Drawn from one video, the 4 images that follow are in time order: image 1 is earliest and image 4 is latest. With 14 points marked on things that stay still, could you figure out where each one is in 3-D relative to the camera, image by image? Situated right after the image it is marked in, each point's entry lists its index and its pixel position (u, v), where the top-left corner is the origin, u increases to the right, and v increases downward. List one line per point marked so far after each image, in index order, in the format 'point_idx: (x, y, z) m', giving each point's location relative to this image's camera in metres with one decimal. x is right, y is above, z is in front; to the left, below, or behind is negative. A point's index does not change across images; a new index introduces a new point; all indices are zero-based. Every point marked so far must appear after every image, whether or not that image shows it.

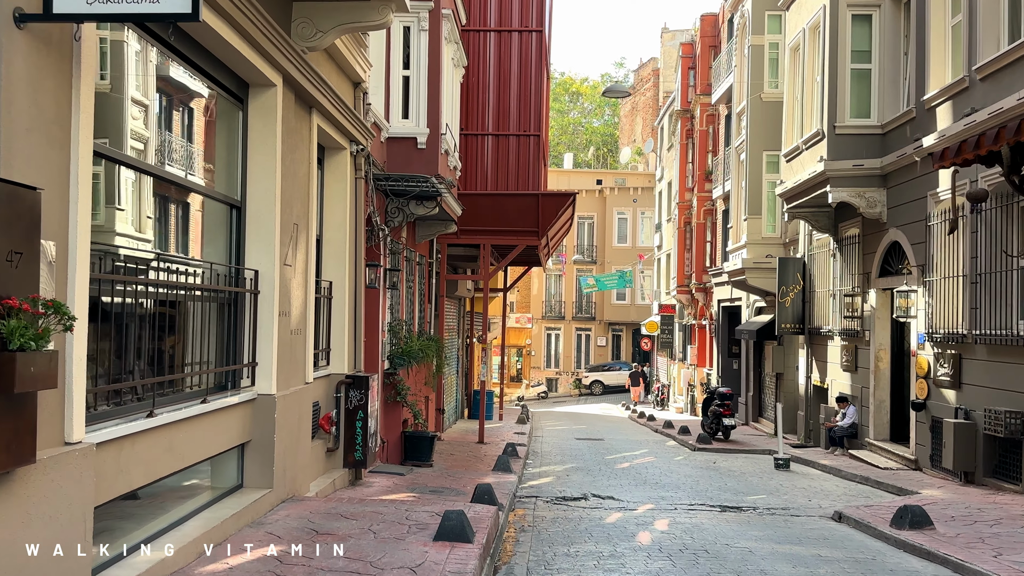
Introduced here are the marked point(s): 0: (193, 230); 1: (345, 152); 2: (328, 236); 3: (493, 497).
0: (-2.7, +0.5, +7.0) m
1: (-2.2, +1.8, +10.4) m
2: (-2.4, +0.7, +10.3) m
3: (-0.2, -2.4, +9.1) m
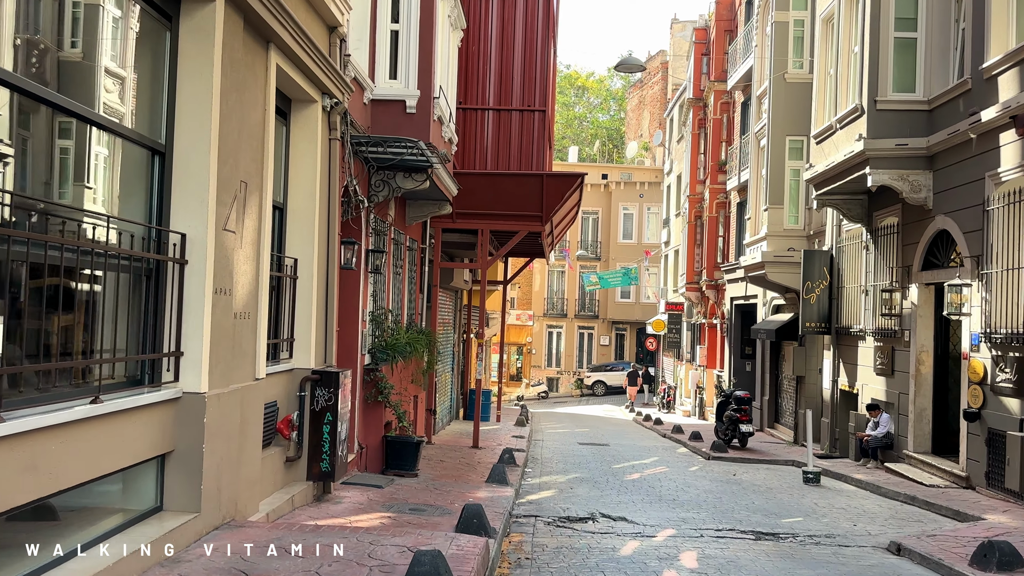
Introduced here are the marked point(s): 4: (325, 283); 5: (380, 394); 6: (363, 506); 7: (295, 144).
0: (-2.7, +0.7, +5.4) m
1: (-2.1, +2.0, +8.8) m
2: (-2.4, +0.9, +8.7) m
3: (-0.3, -2.2, +7.5) m
4: (-2.1, +0.1, +9.2) m
5: (-1.9, -1.5, +11.4) m
6: (-1.6, -2.4, +8.7) m
7: (-2.4, +1.6, +8.7) m
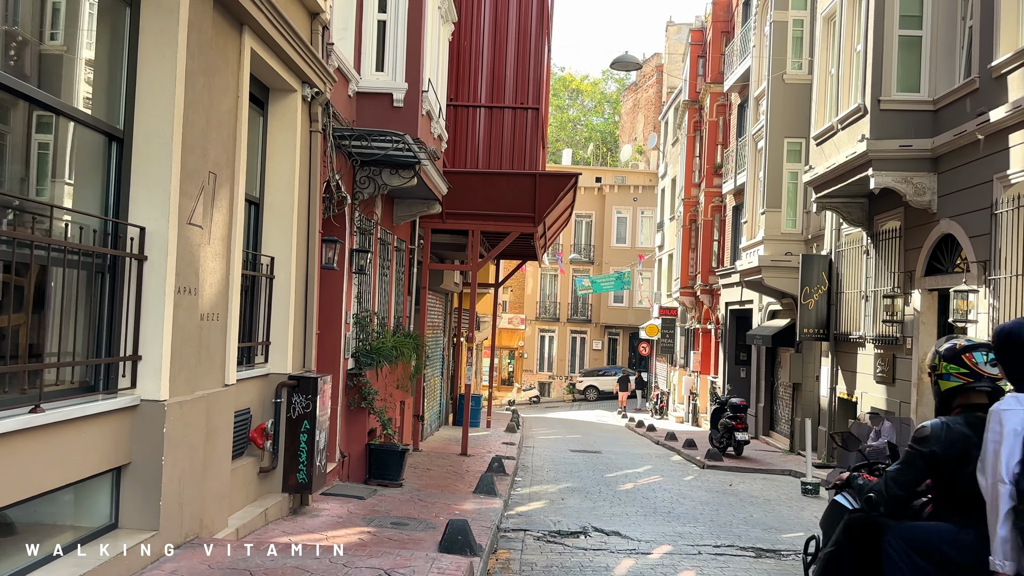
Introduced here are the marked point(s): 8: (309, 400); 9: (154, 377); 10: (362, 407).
0: (-2.8, +0.8, +4.9) m
1: (-2.2, +2.0, +8.3) m
2: (-2.5, +0.9, +8.2) m
3: (-0.4, -2.2, +7.0) m
4: (-2.2, 0.0, +8.7) m
5: (-2.0, -1.5, +10.9) m
6: (-1.7, -2.4, +8.2) m
7: (-2.5, +1.6, +8.2) m
8: (-2.1, -1.1, +8.1) m
9: (-2.5, -0.6, +5.6) m
10: (-2.1, -1.6, +11.0) m
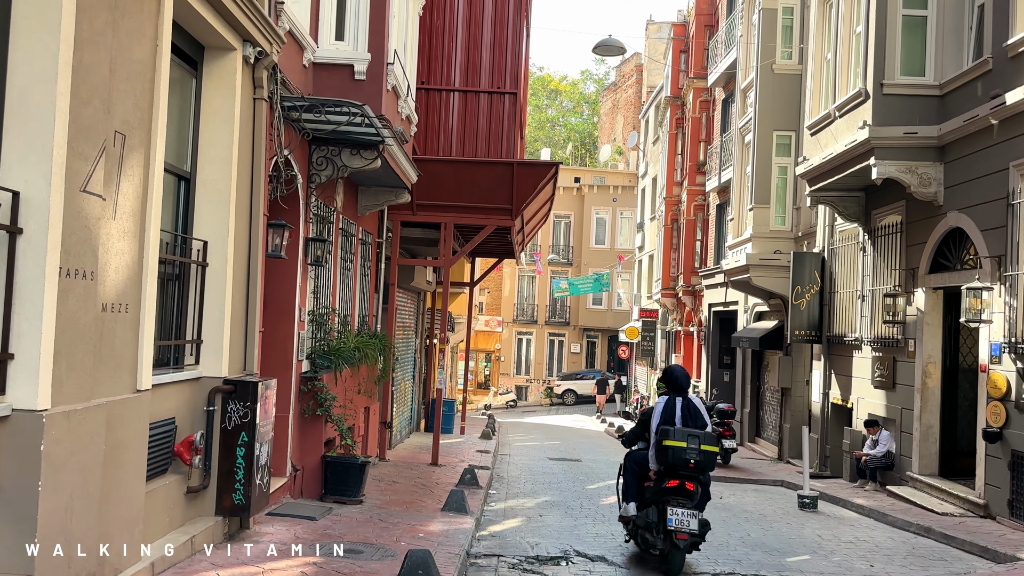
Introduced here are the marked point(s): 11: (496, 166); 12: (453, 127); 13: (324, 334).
0: (-3.0, +0.9, +3.7) m
1: (-2.5, +2.1, +7.2) m
2: (-2.7, +1.0, +7.1) m
3: (-0.6, -2.1, +6.0) m
4: (-2.5, +0.1, +7.6) m
5: (-2.3, -1.5, +9.7) m
6: (-2.0, -2.3, +7.0) m
7: (-2.7, +1.7, +7.1) m
8: (-2.3, -1.0, +7.0) m
9: (-2.6, -0.5, +4.4) m
10: (-2.4, -1.6, +9.9) m
11: (-0.3, +2.2, +14.2) m
12: (-1.1, +2.9, +14.5) m
13: (-2.4, -0.6, +10.3) m
